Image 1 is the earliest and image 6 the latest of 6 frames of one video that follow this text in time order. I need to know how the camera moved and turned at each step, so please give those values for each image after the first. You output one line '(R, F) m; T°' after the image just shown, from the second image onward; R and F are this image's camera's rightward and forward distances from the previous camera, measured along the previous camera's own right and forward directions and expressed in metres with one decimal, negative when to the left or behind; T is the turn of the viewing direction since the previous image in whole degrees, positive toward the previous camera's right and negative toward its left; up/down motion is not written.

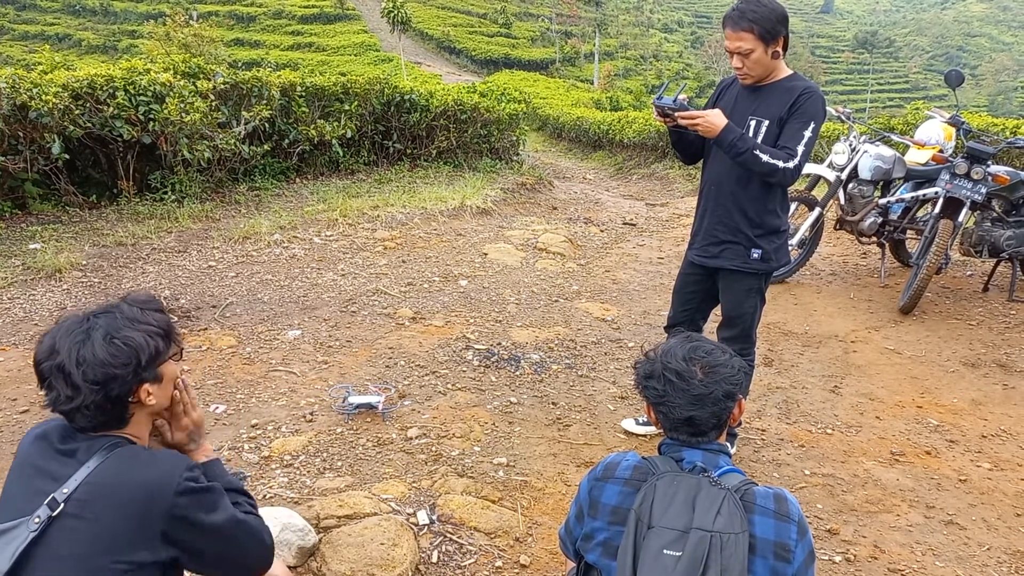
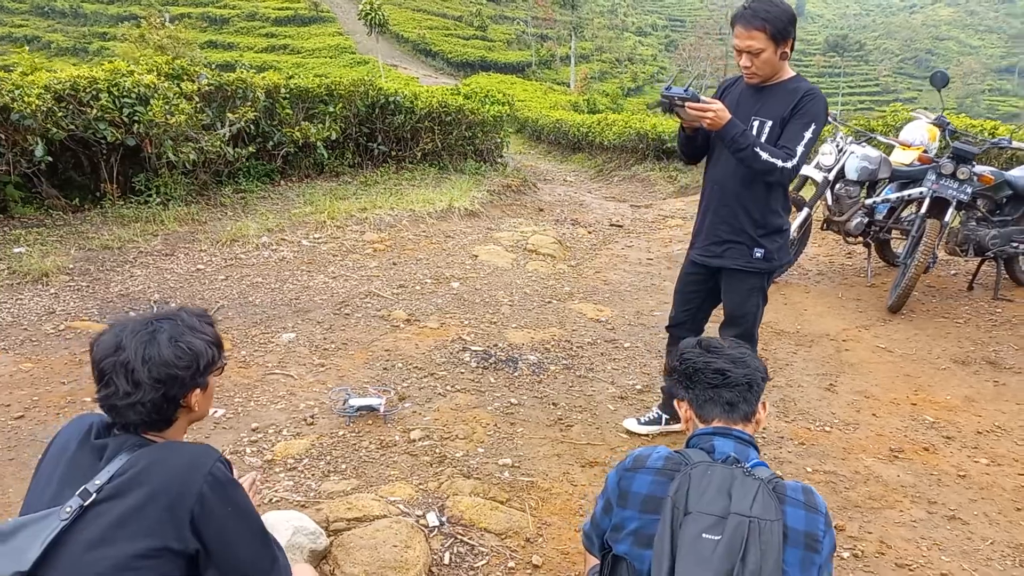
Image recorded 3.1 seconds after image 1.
(-0.1, 0.0) m; +2°
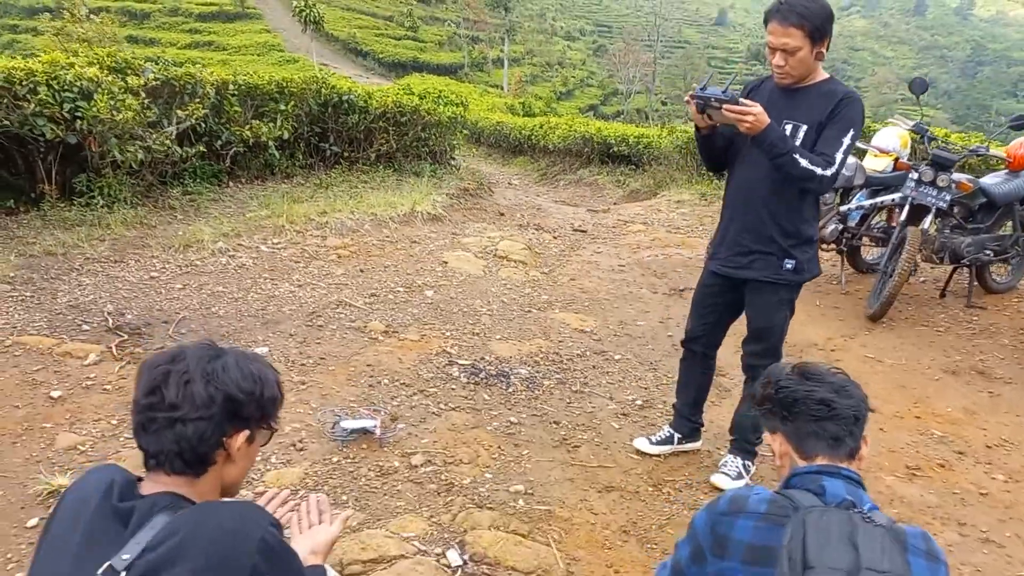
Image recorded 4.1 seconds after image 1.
(-0.3, +0.2) m; +5°
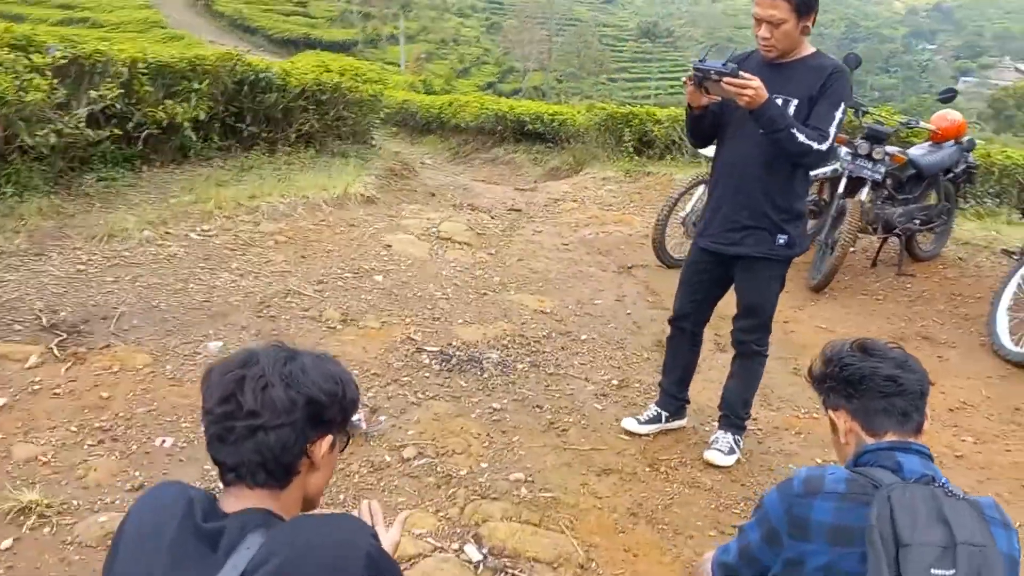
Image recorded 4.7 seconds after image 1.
(-0.3, +0.1) m; +7°
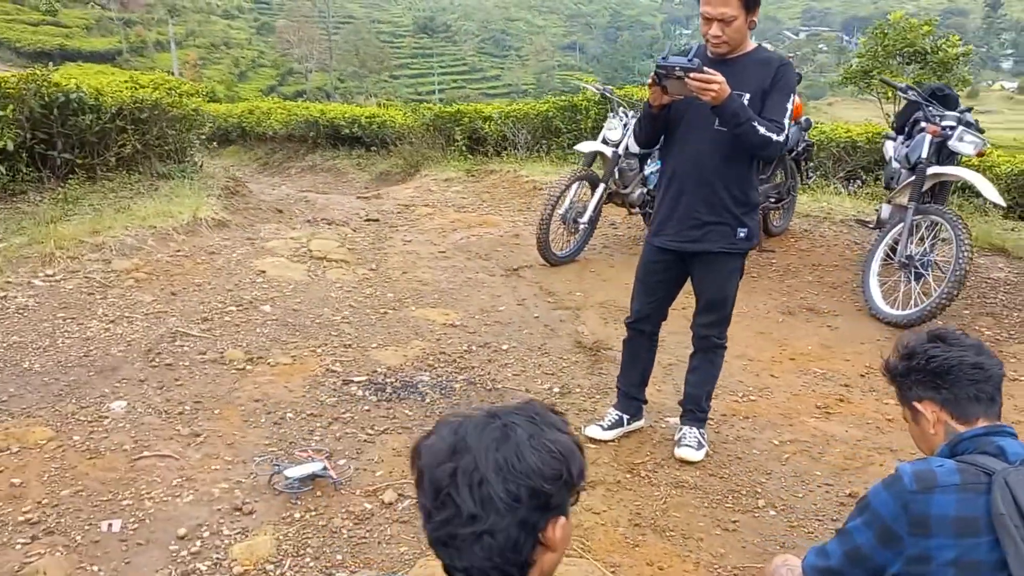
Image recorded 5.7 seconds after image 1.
(-0.5, +0.2) m; +13°
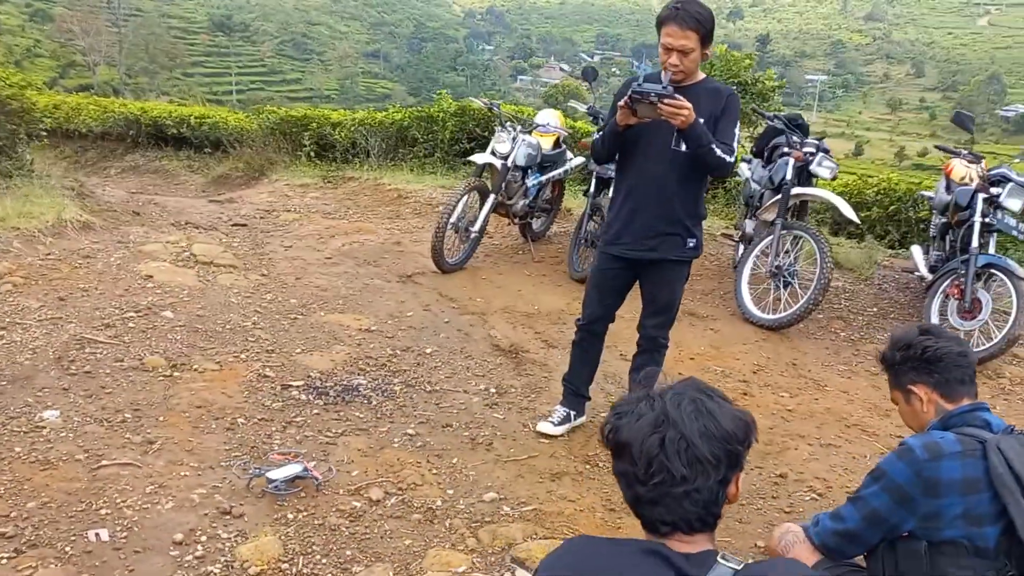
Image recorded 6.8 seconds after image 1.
(-0.6, -0.1) m; +13°
